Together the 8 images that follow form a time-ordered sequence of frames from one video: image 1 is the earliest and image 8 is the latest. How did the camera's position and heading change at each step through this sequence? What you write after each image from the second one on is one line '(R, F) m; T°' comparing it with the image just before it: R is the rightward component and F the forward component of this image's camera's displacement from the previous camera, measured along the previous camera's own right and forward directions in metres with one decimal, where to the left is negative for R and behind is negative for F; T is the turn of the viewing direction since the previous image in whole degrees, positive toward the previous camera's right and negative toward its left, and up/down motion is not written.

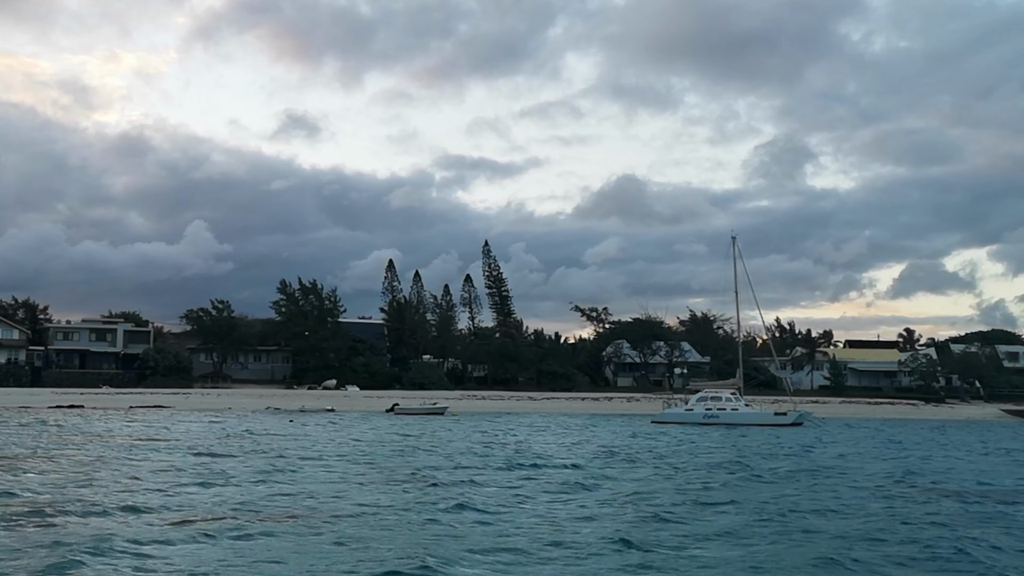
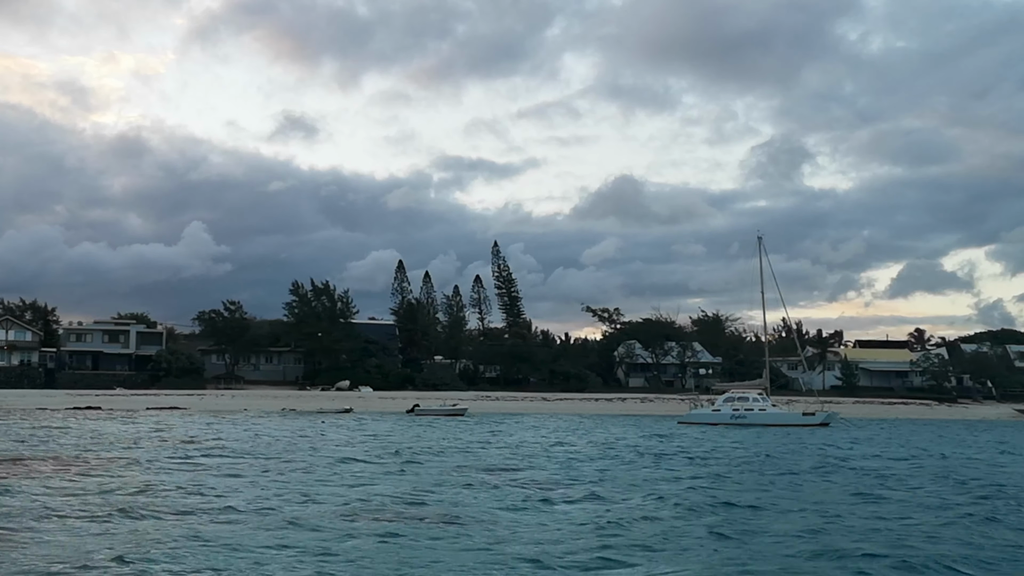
(-0.6, +0.1) m; 0°
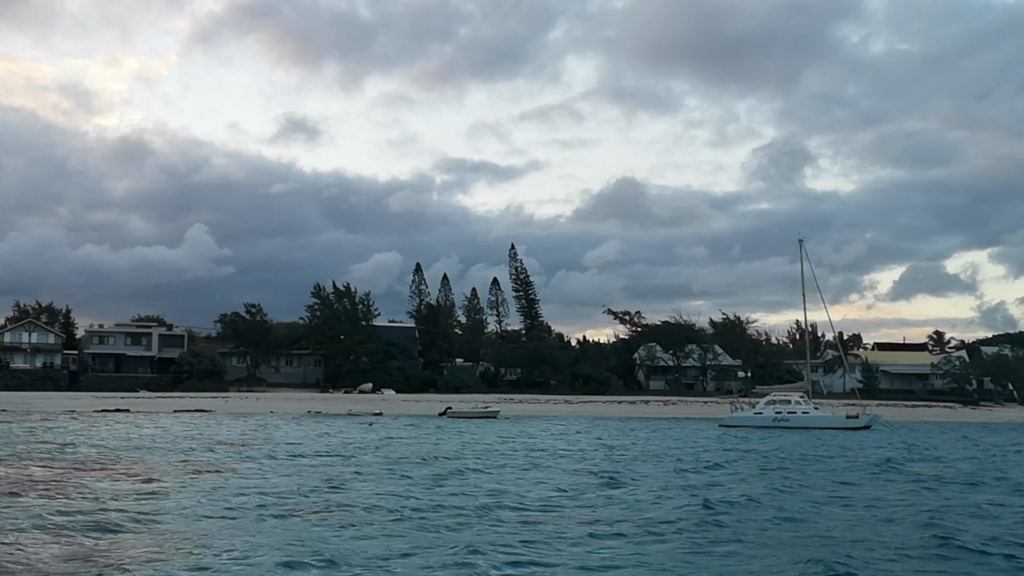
(-0.9, +0.1) m; 0°
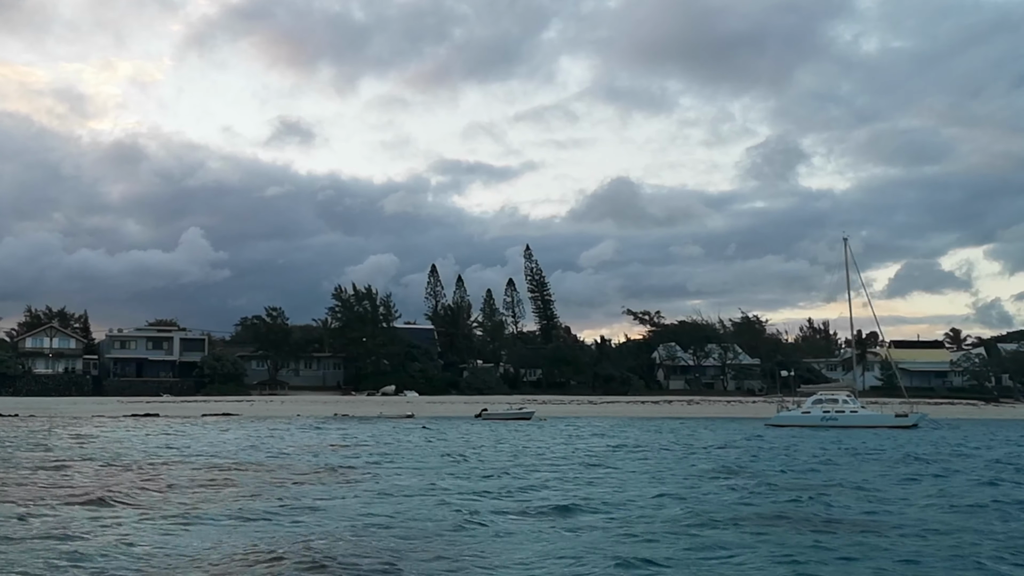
(-1.1, 0.0) m; 0°
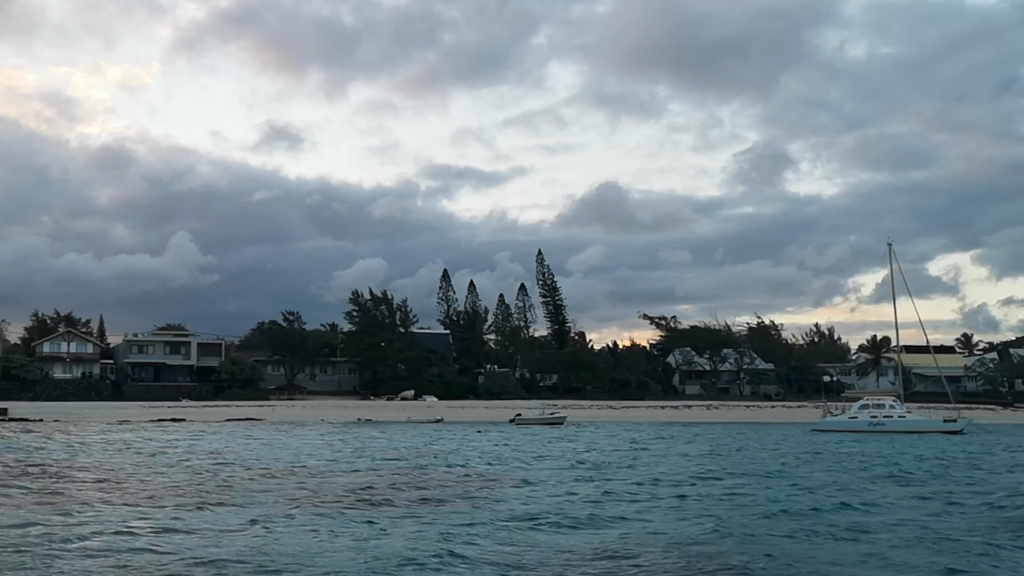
(-1.2, 0.0) m; 0°
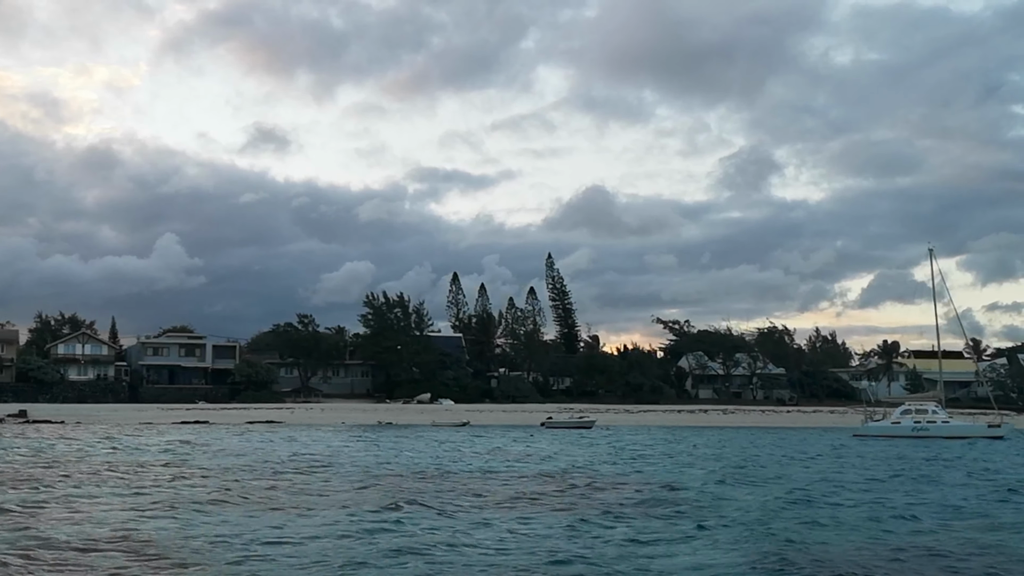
(-1.3, 0.0) m; 0°
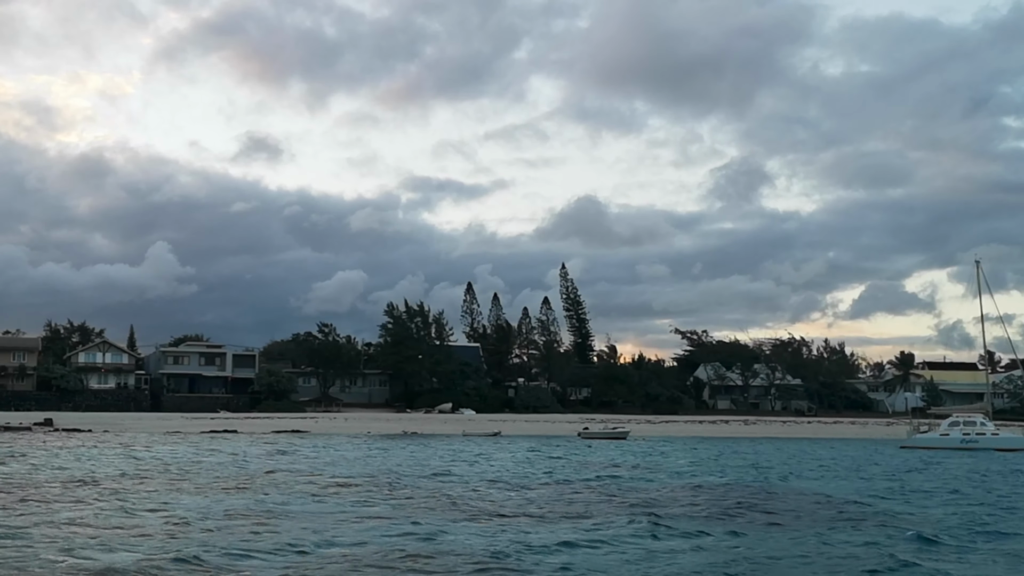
(-1.3, 0.0) m; 0°
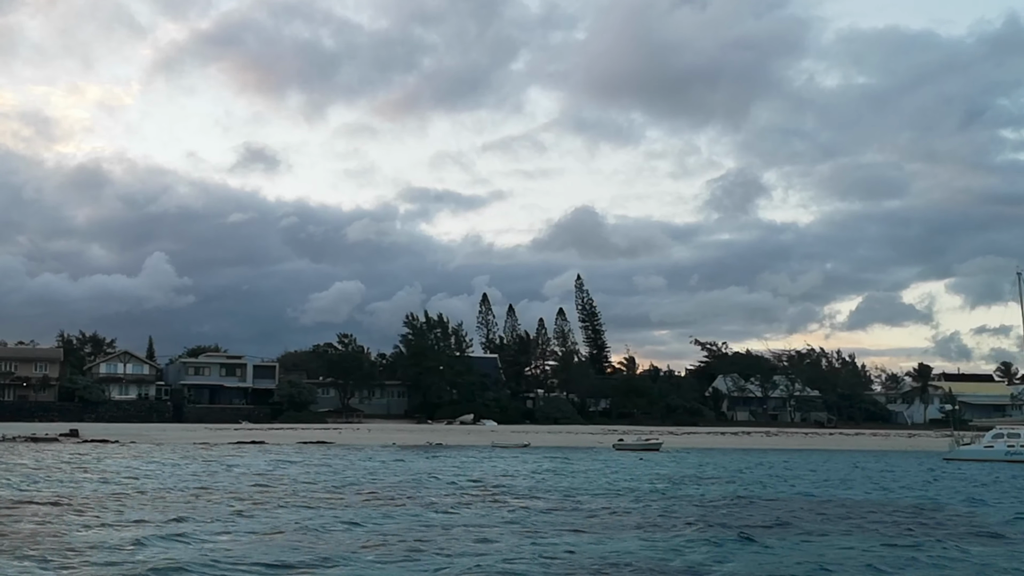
(-1.0, 0.0) m; 0°
